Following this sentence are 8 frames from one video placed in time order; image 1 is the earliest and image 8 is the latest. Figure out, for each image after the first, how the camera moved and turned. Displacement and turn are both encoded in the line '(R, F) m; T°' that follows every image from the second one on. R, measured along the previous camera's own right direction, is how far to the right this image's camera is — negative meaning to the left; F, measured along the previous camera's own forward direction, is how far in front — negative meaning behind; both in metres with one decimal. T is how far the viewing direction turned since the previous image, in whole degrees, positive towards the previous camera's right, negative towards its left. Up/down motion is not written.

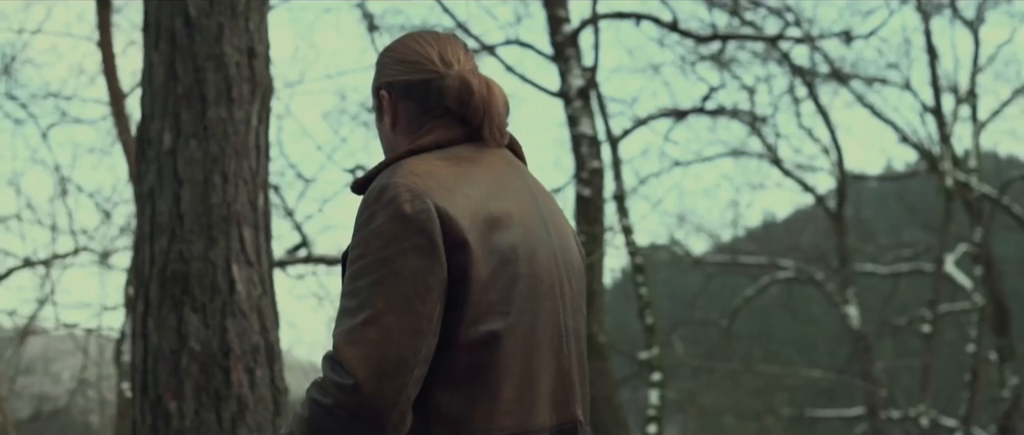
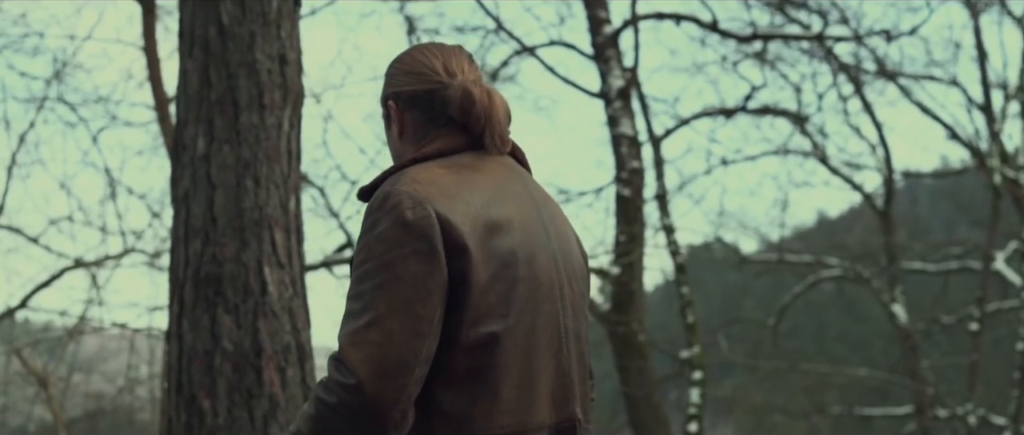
(+0.1, -0.1) m; -2°
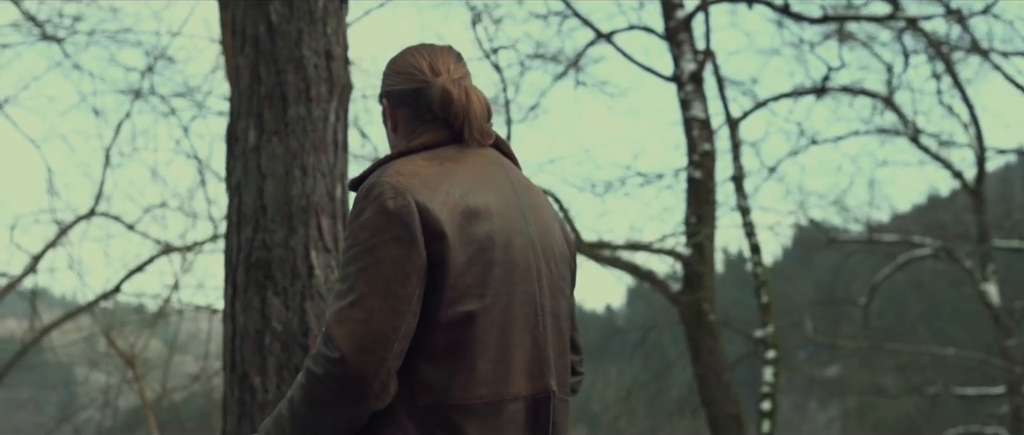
(+0.2, -0.2) m; -4°
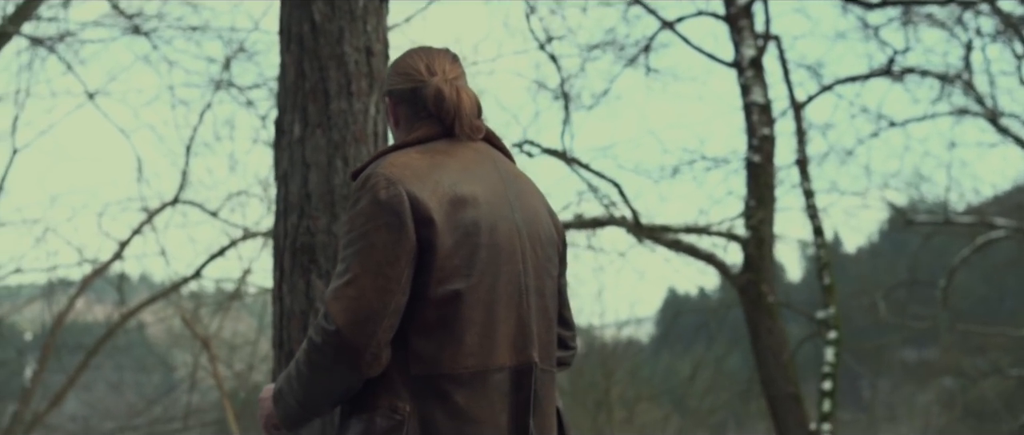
(+0.2, -0.2) m; -3°
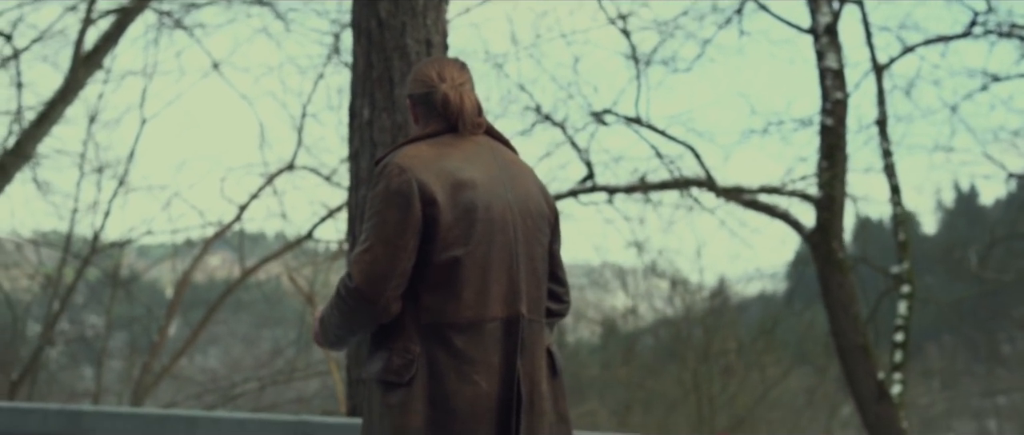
(+0.3, -0.6) m; -5°
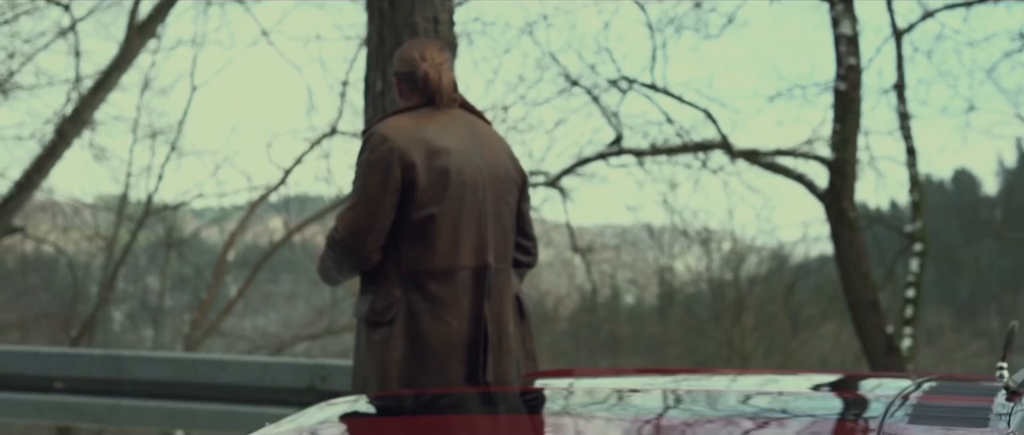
(+0.2, -0.4) m; -2°
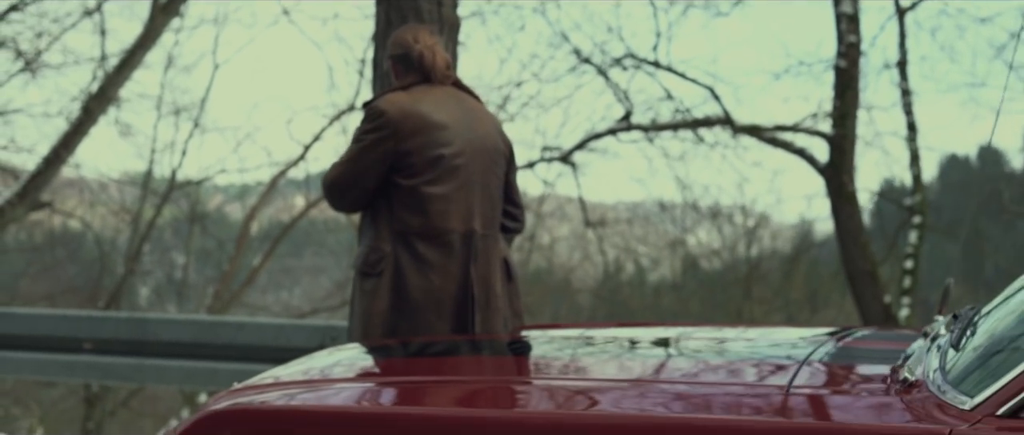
(+0.1, -0.3) m; -1°
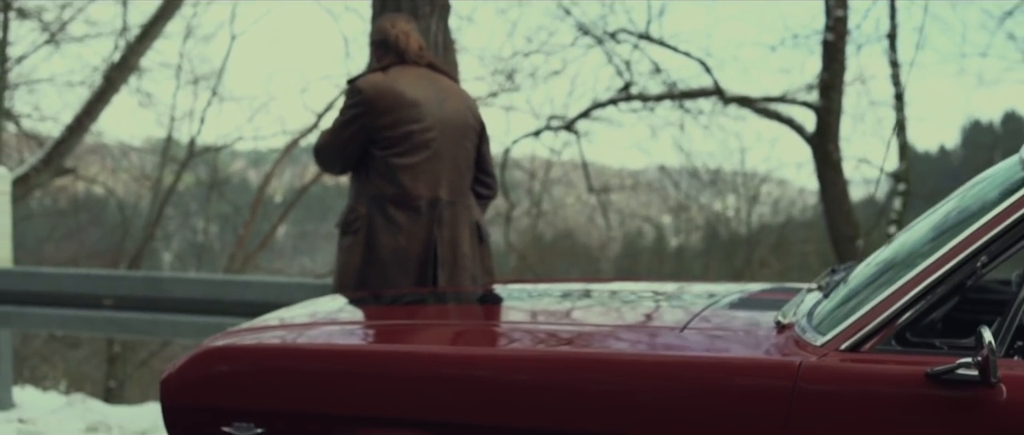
(+0.1, -0.4) m; -1°
